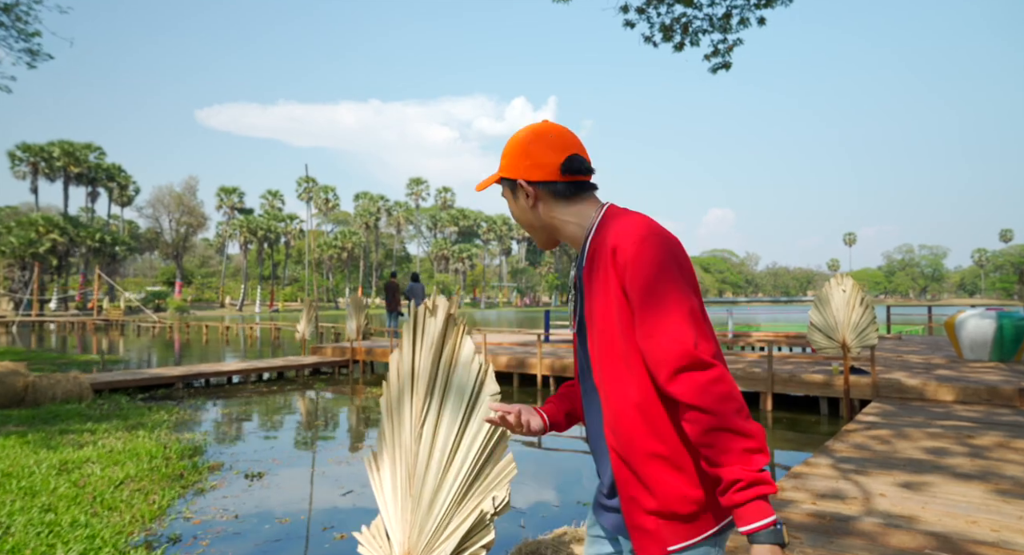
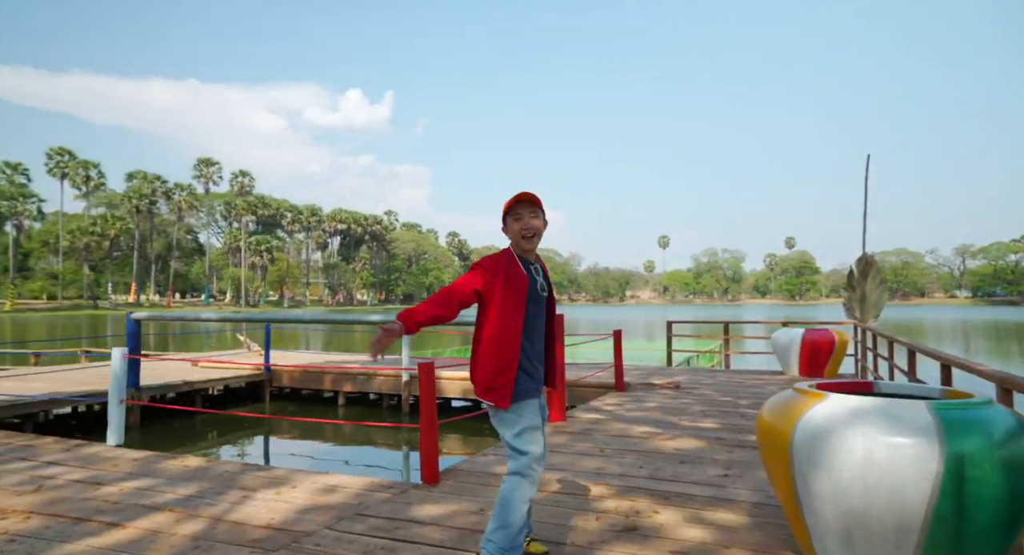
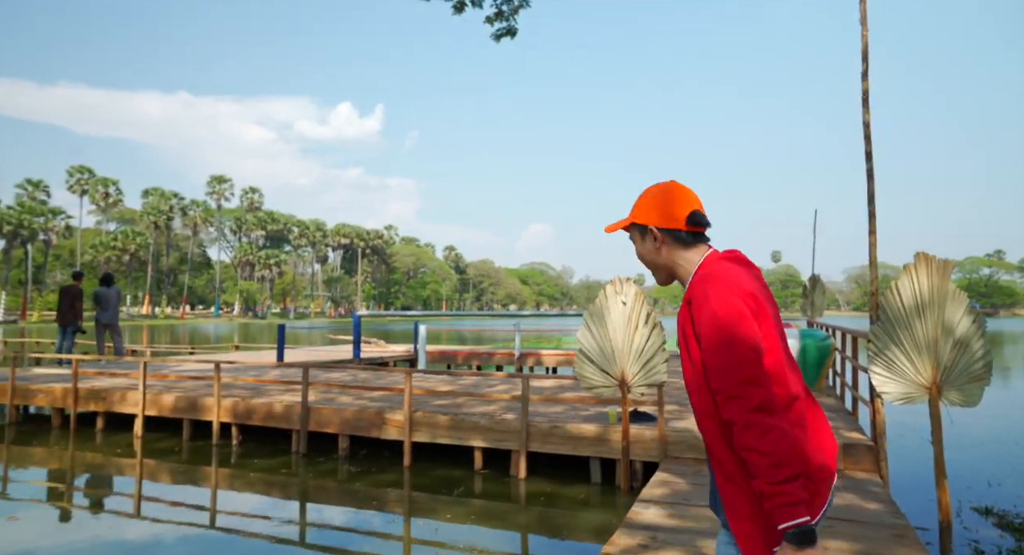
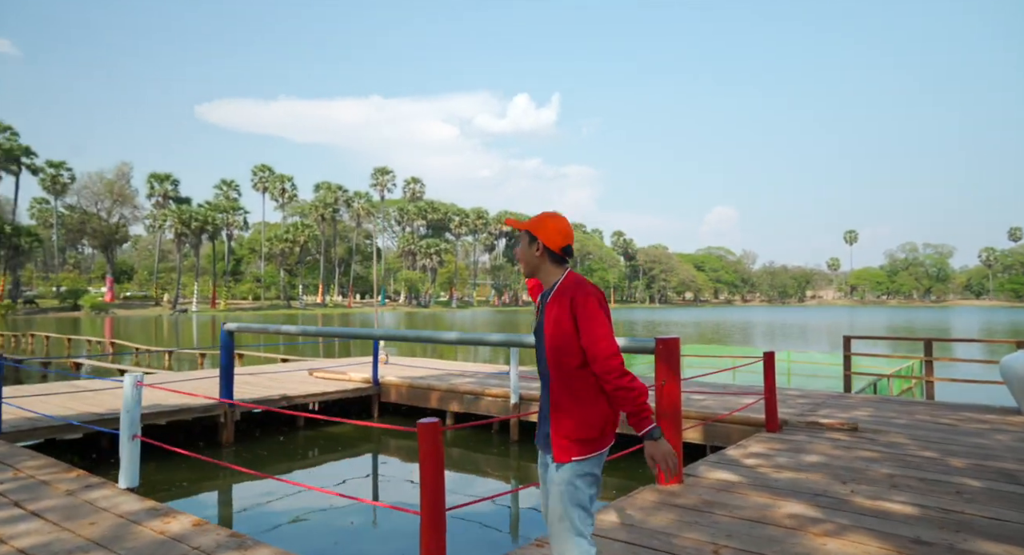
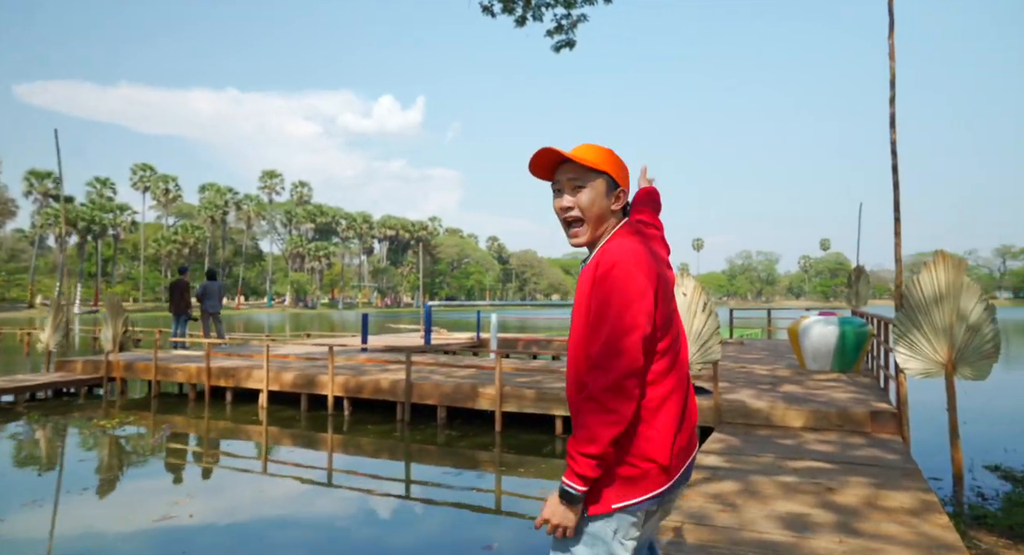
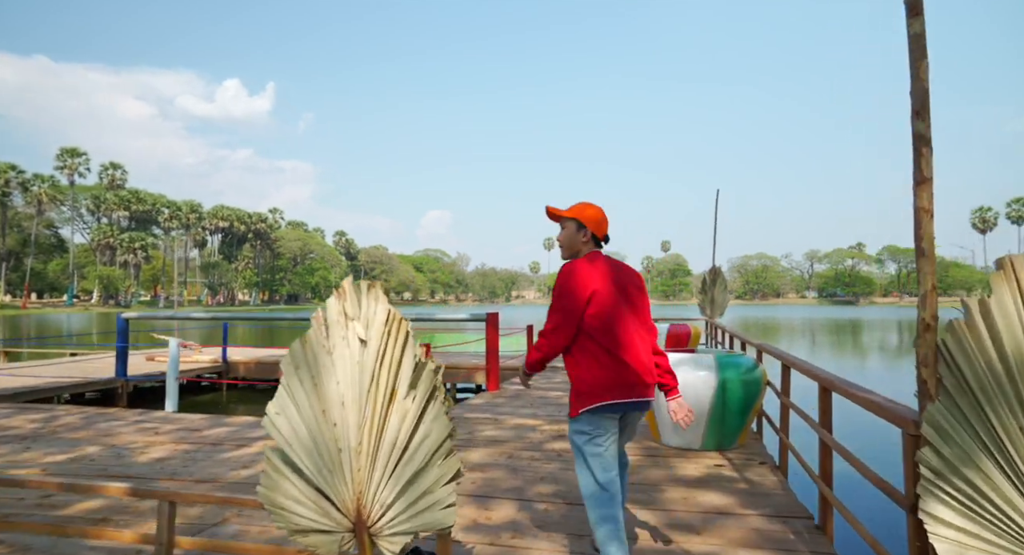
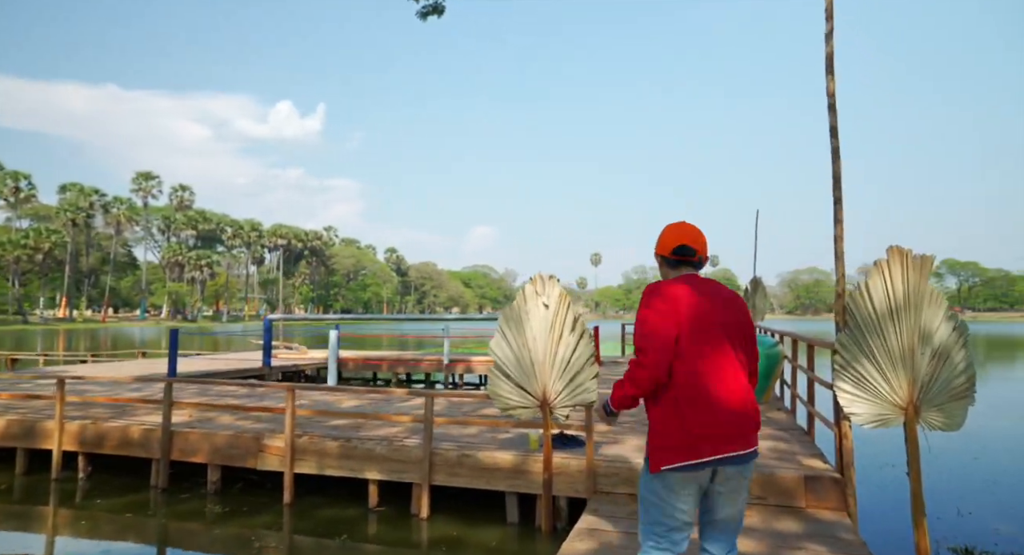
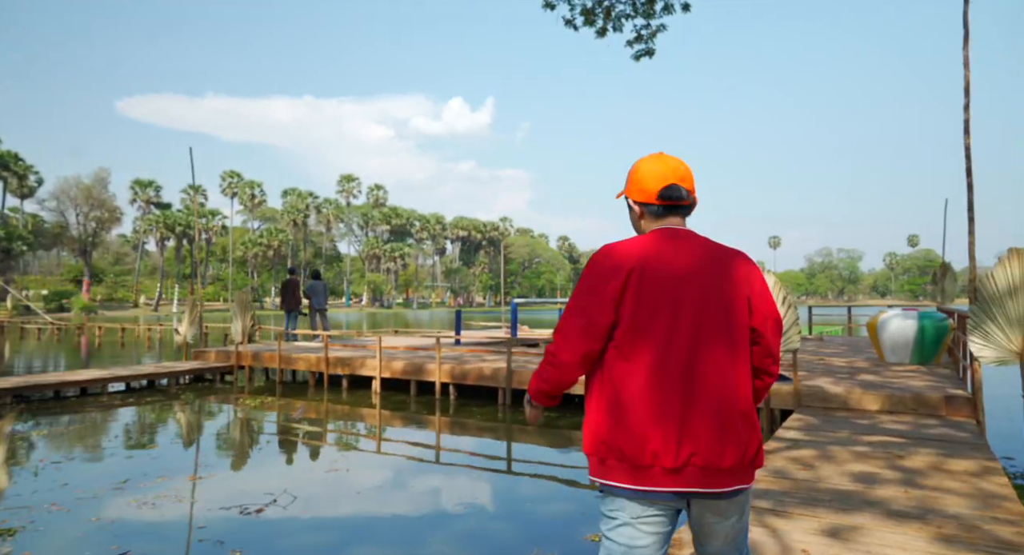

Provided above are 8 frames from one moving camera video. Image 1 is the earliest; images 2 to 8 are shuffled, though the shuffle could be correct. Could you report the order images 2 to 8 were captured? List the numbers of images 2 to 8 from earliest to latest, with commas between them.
8, 5, 3, 7, 6, 2, 4
